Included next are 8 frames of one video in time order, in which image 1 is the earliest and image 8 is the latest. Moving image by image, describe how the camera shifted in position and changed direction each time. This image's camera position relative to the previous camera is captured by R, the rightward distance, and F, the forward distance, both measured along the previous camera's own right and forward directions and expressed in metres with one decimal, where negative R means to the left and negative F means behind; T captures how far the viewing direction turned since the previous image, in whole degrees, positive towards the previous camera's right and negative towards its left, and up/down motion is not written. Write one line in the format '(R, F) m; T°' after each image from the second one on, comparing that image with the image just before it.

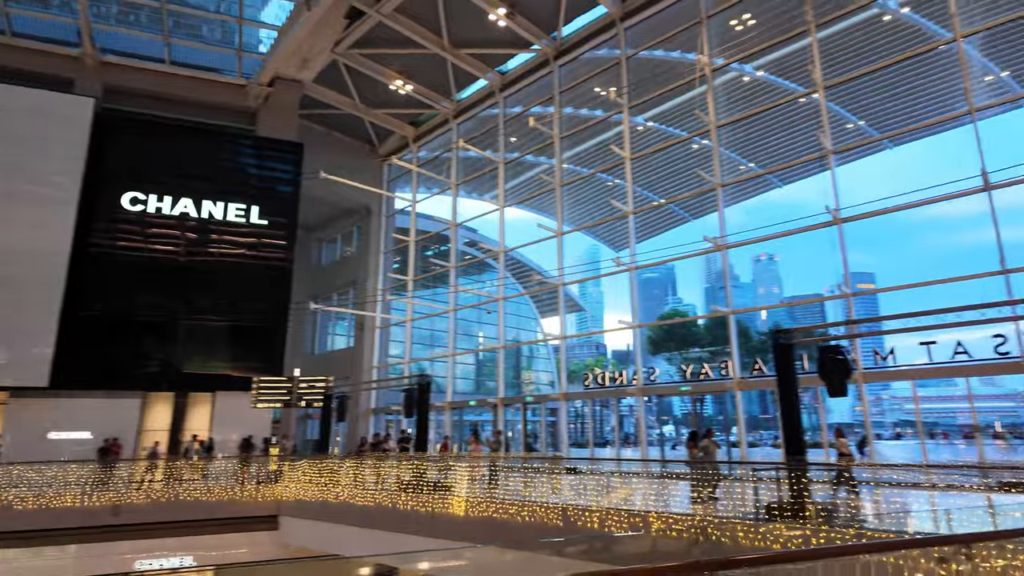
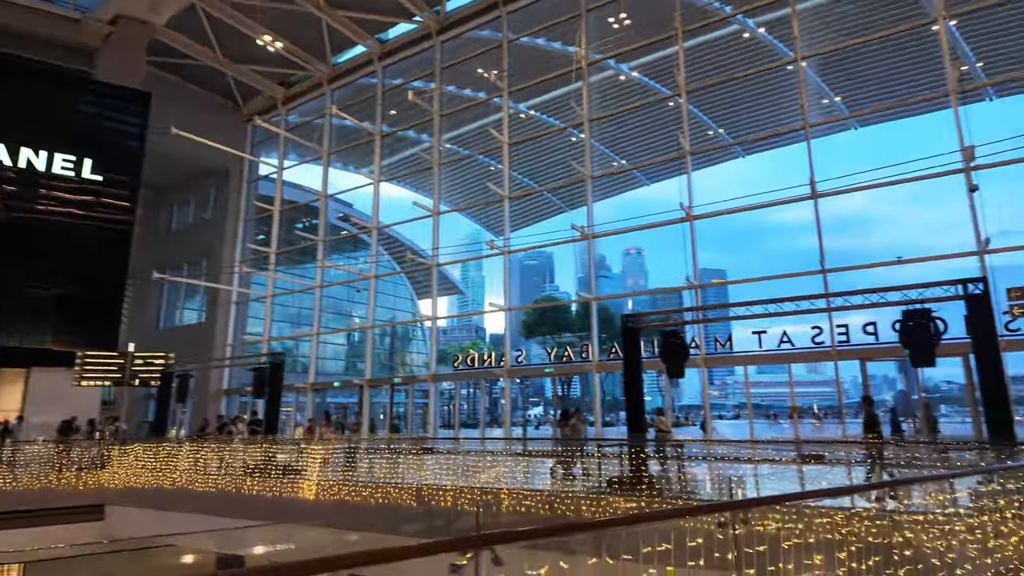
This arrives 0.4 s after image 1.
(+0.2, +0.1) m; +12°
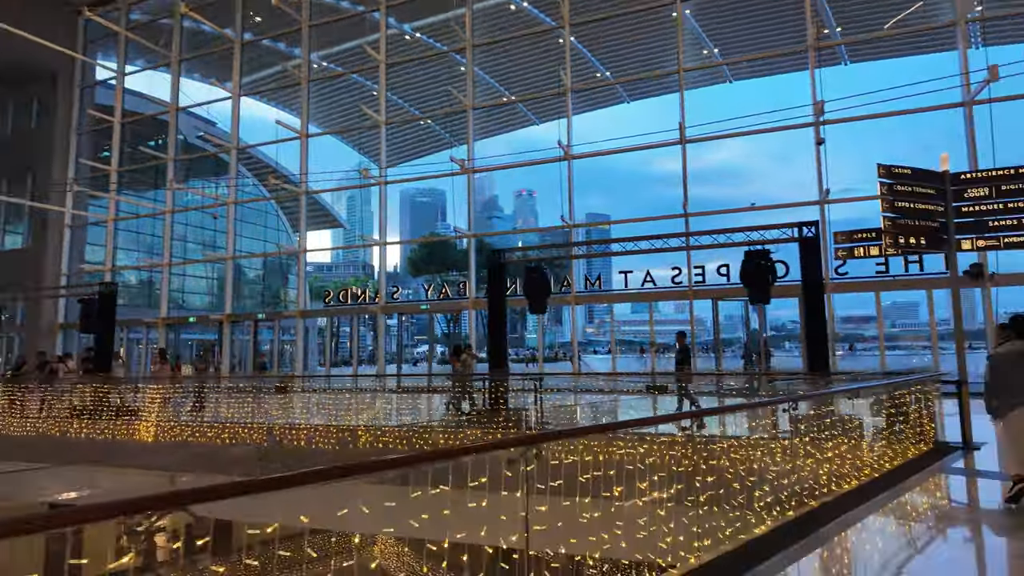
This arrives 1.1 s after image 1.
(+0.3, +0.2) m; +11°
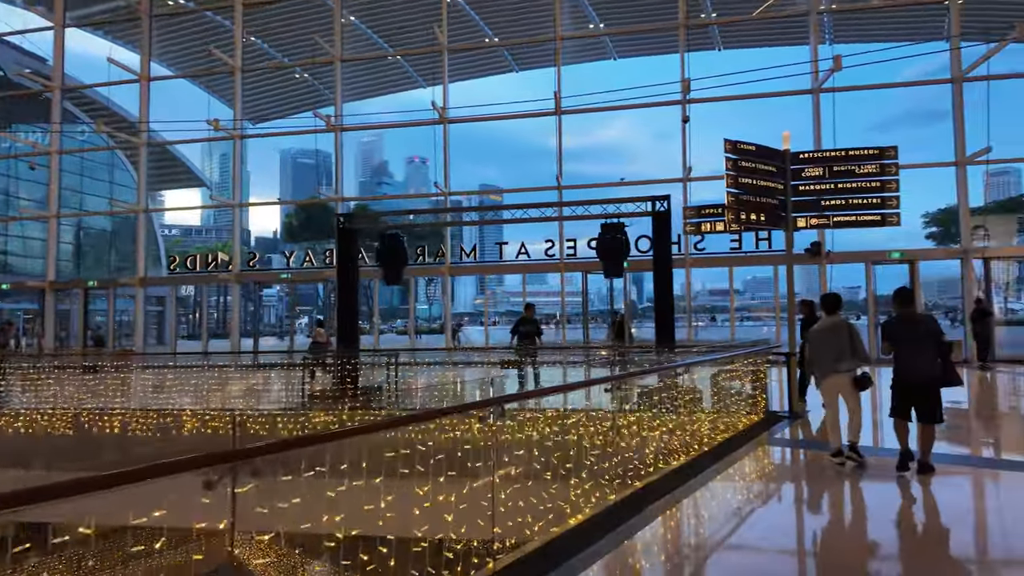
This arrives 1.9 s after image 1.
(+0.4, +0.3) m; +11°
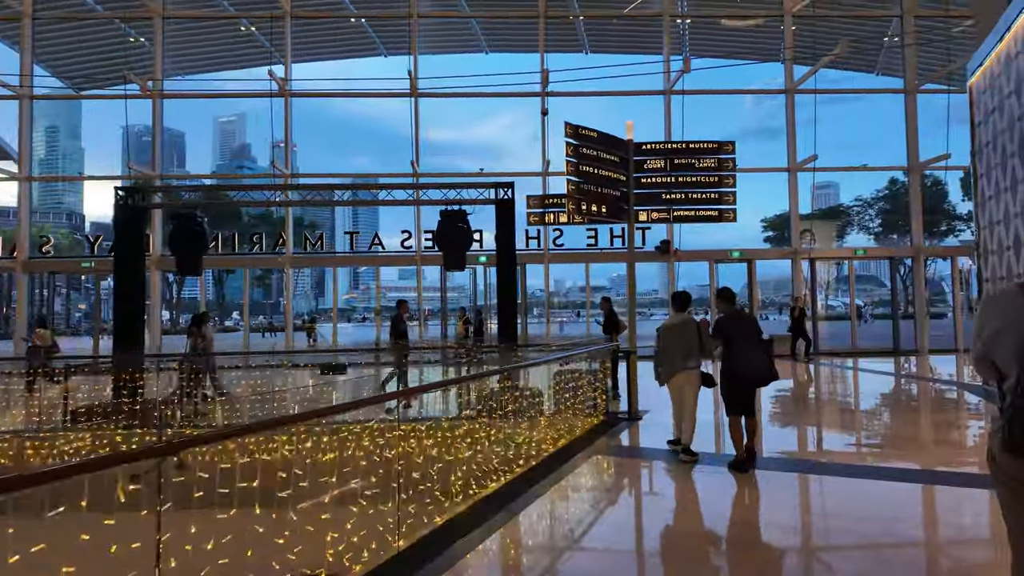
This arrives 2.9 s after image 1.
(+0.4, +0.5) m; +12°
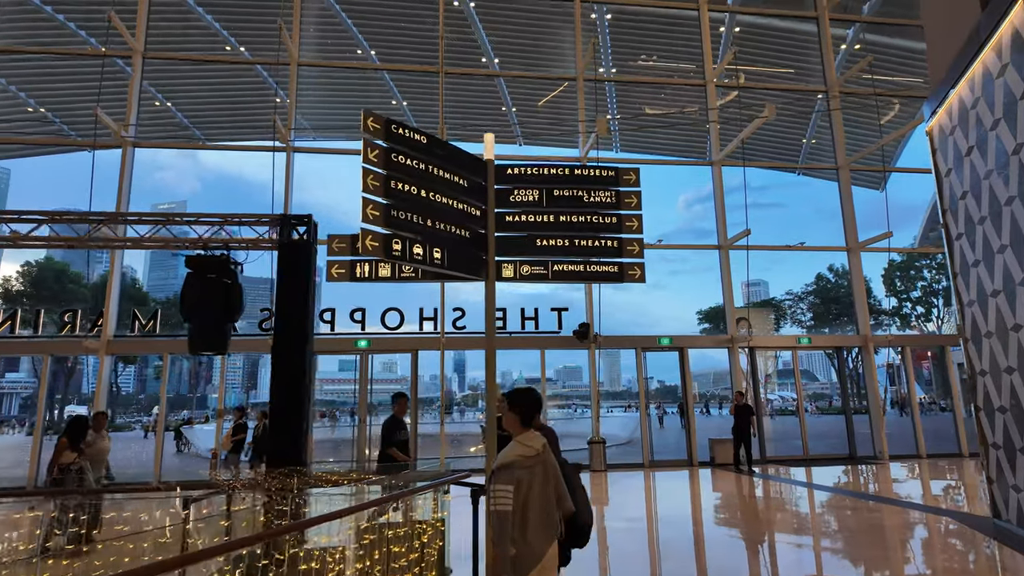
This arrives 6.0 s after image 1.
(+0.8, +1.8) m; +5°
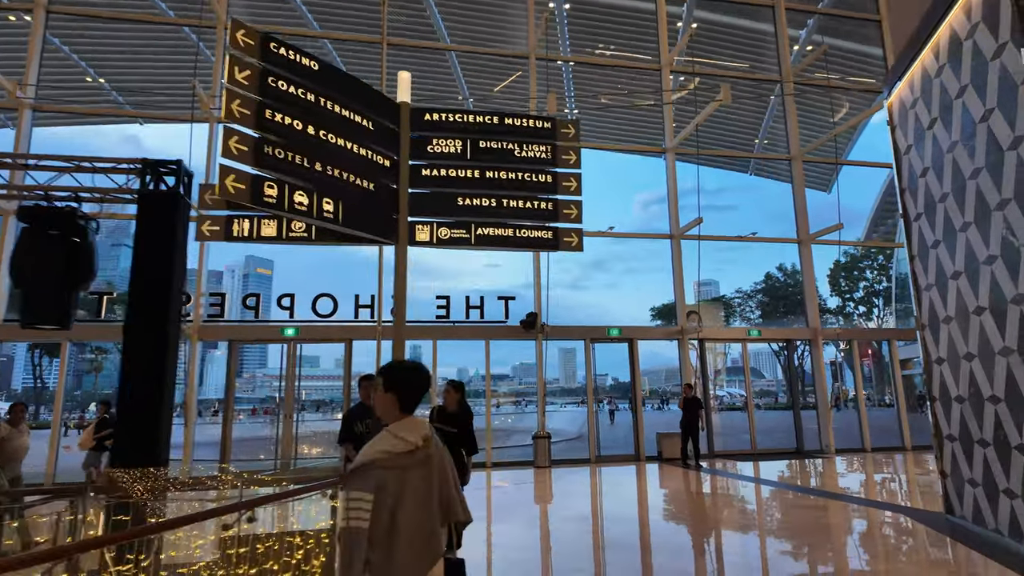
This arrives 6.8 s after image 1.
(+0.2, +0.5) m; +4°
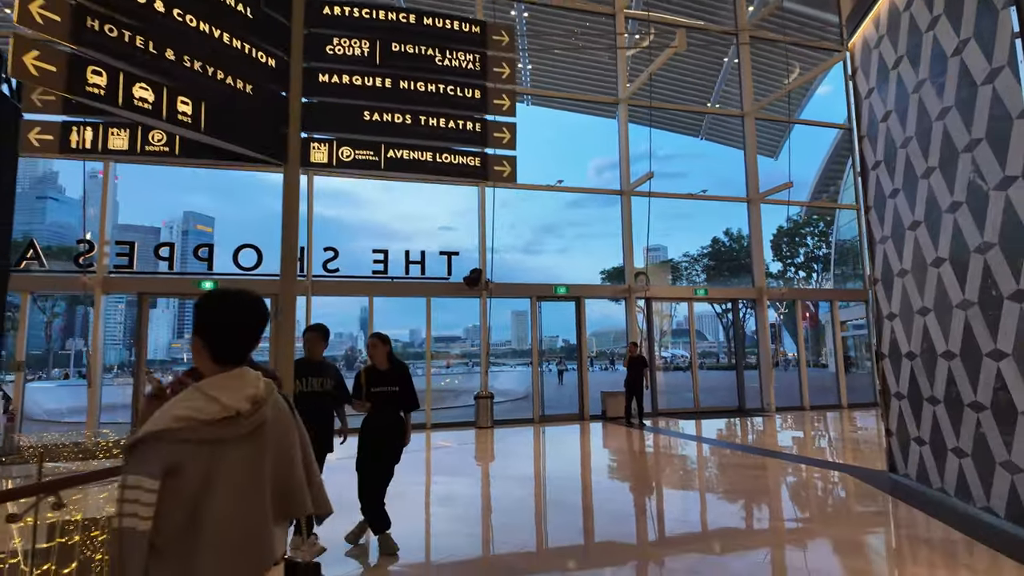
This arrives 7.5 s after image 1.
(+0.1, +0.4) m; +5°
